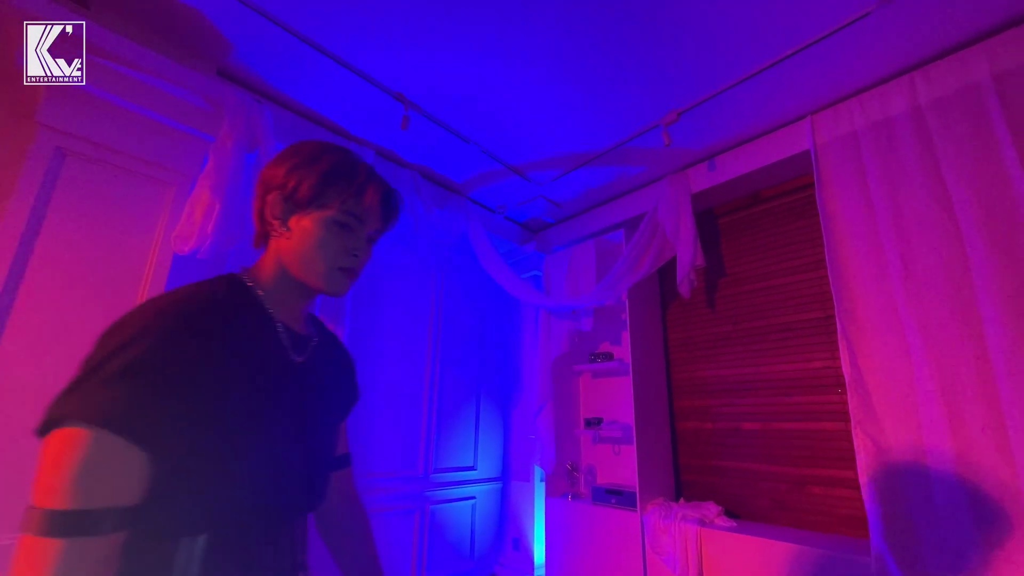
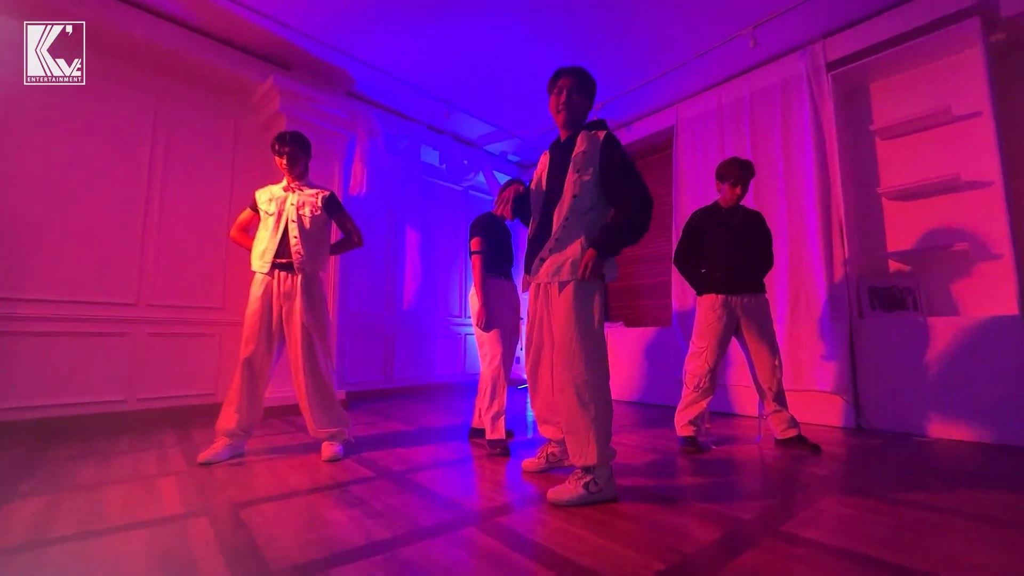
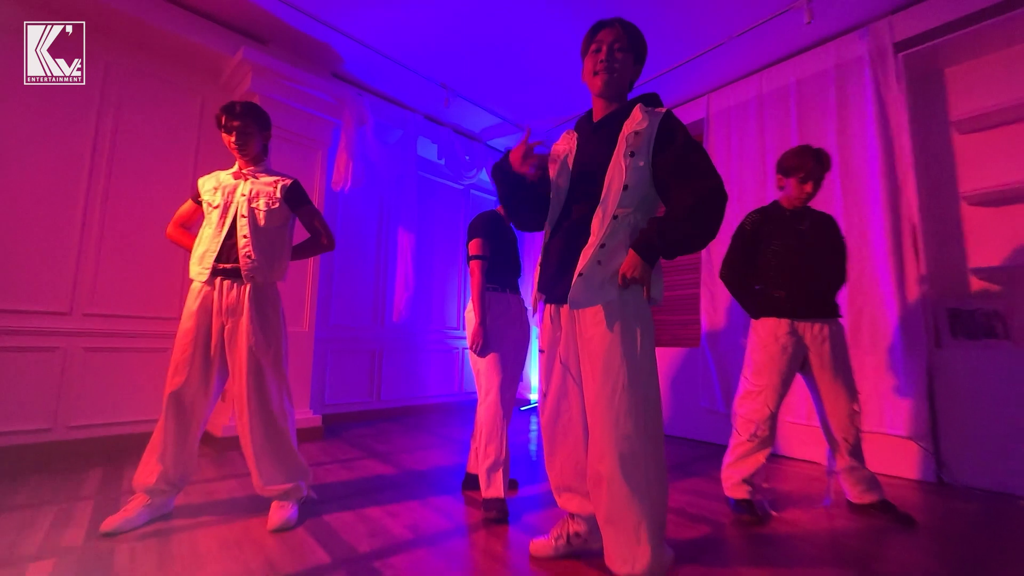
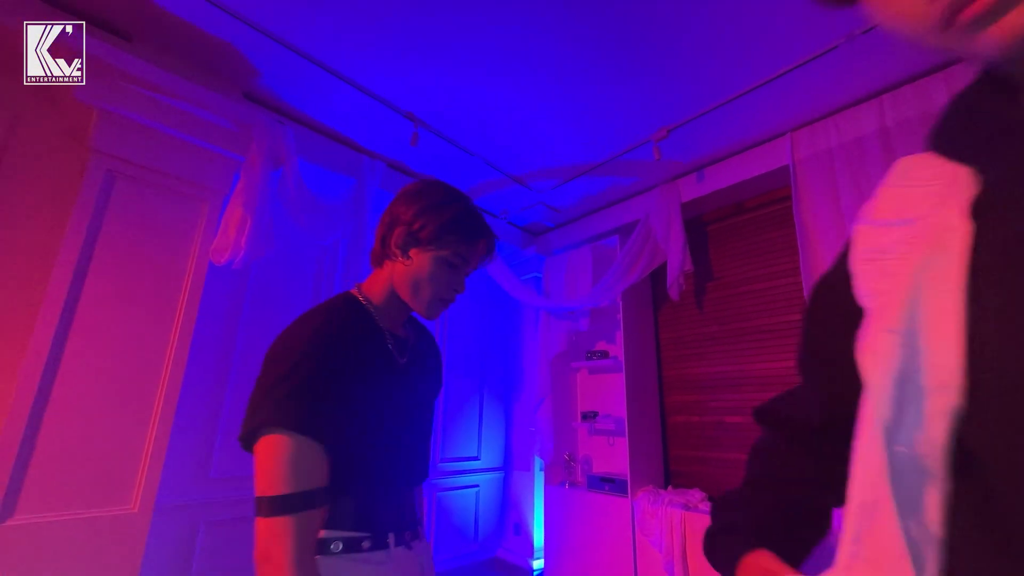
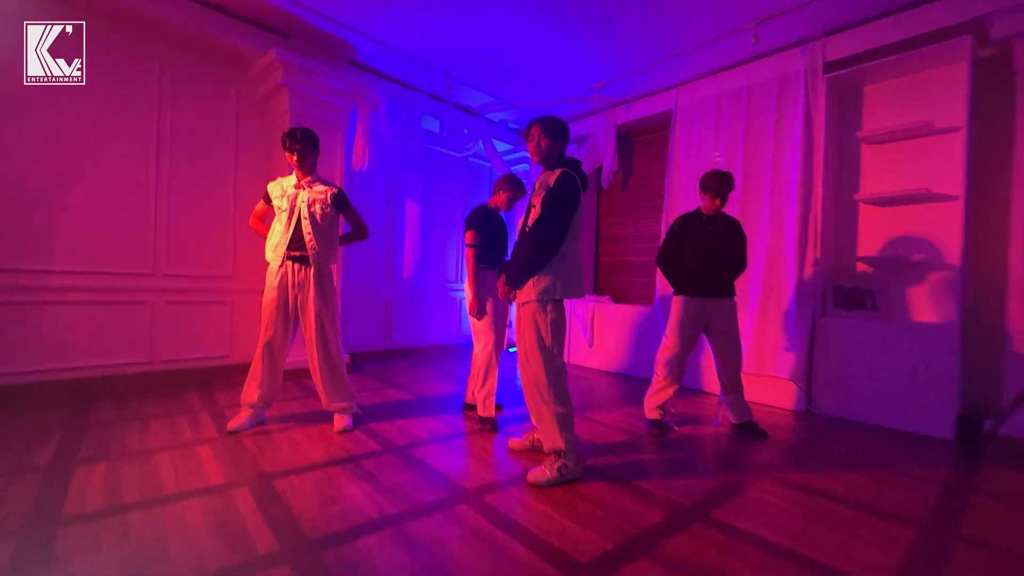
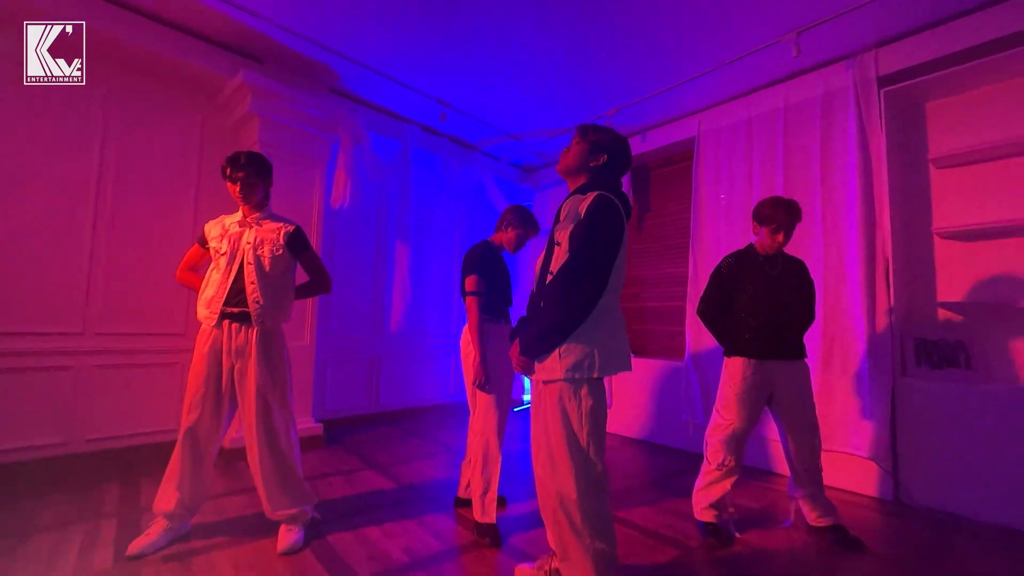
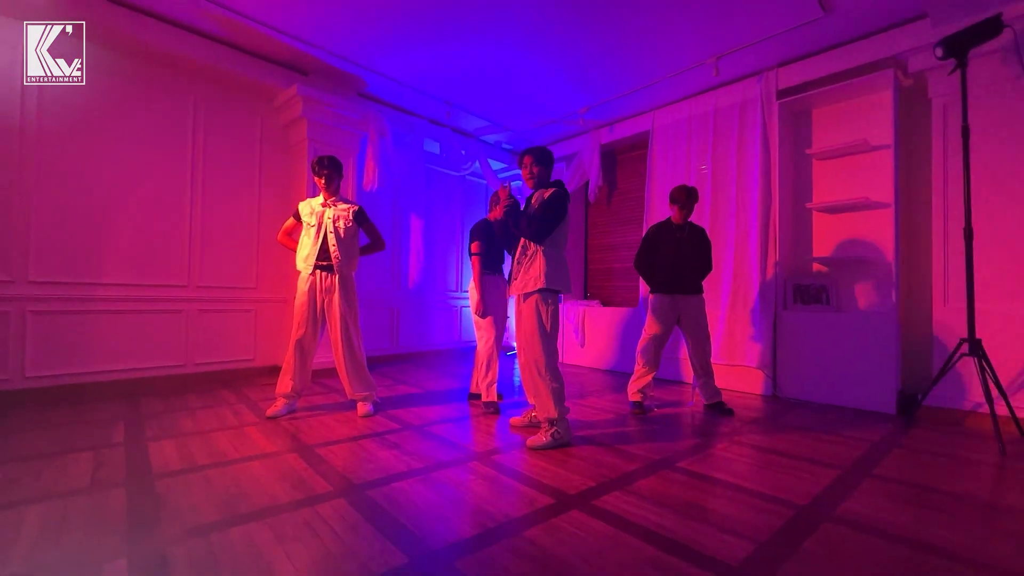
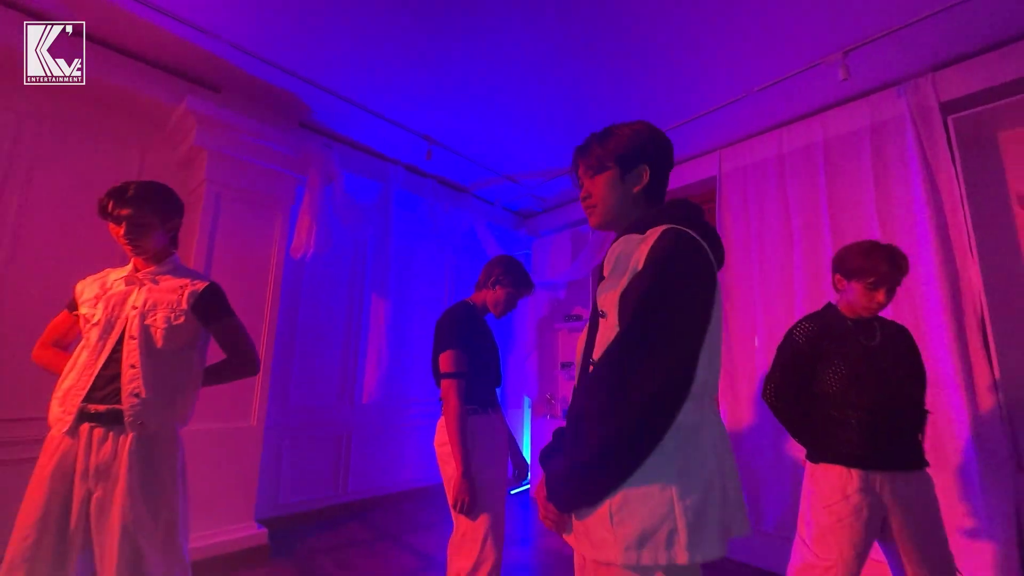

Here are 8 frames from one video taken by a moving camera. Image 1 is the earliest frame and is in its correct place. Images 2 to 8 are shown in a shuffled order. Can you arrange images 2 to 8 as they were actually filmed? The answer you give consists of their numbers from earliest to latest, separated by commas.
4, 8, 6, 5, 7, 2, 3
